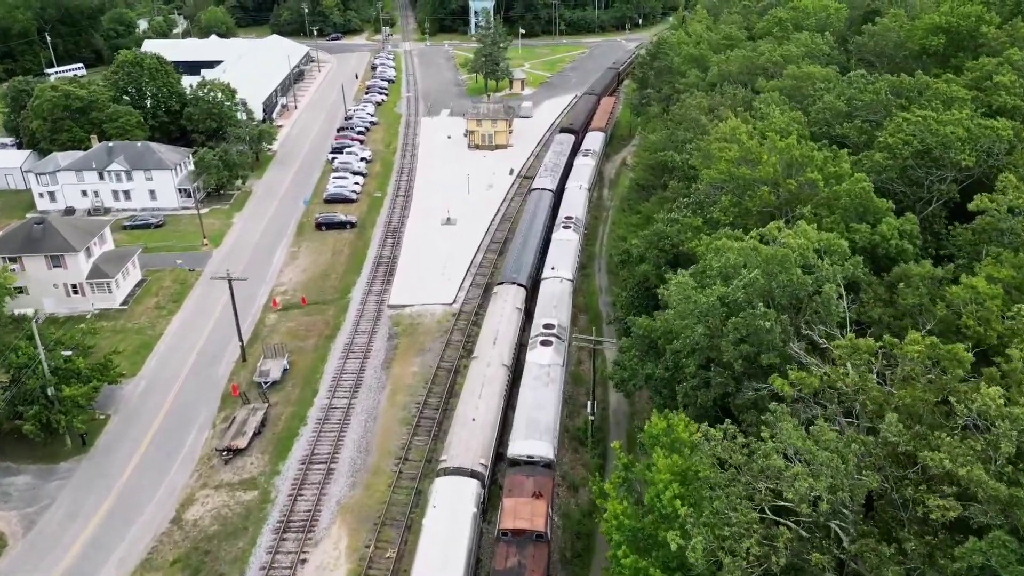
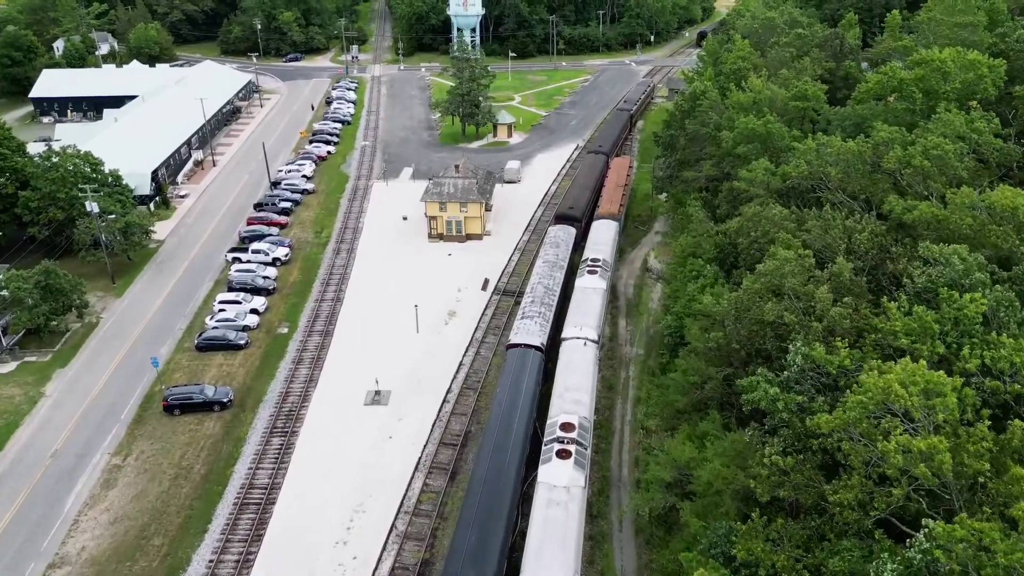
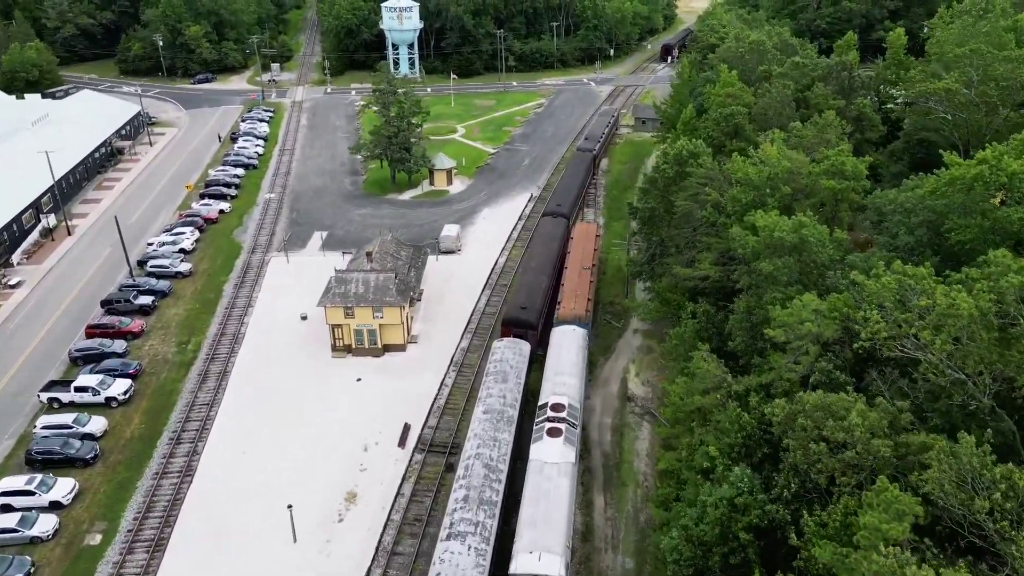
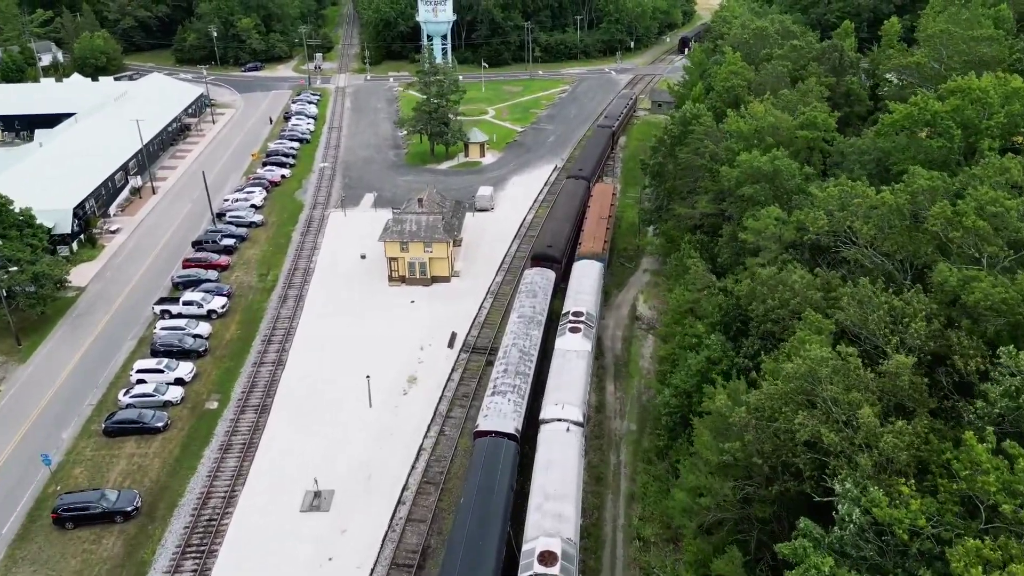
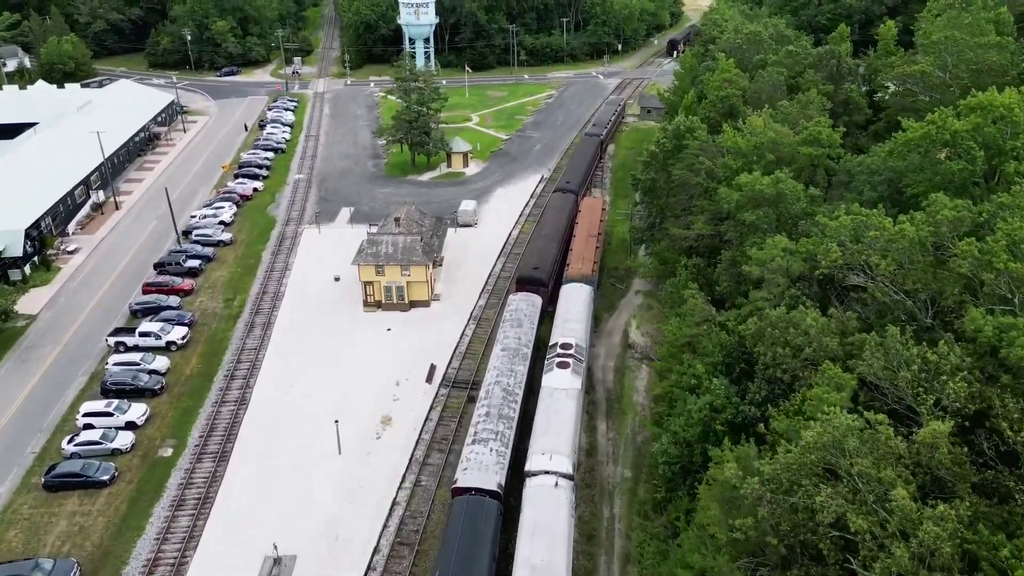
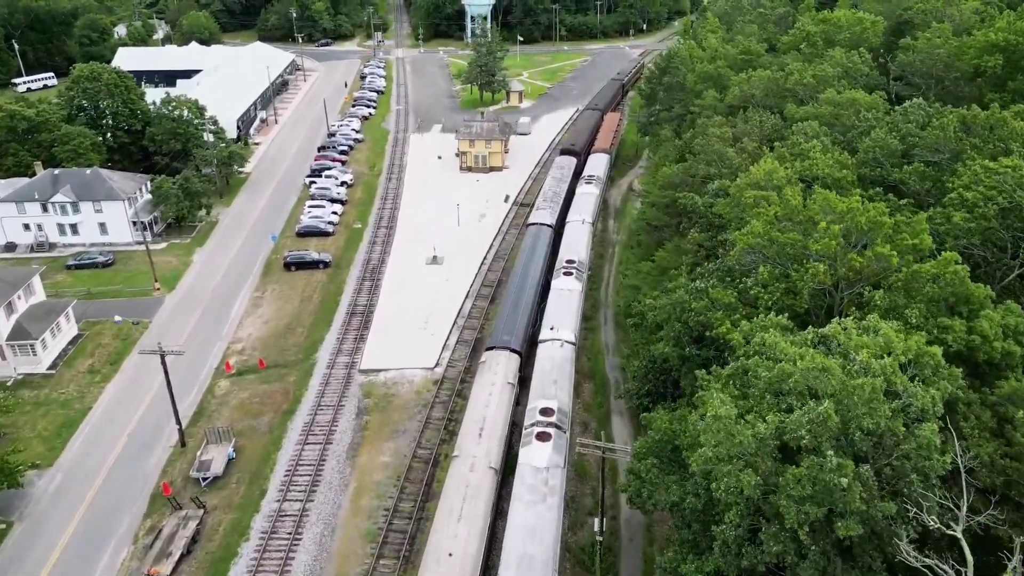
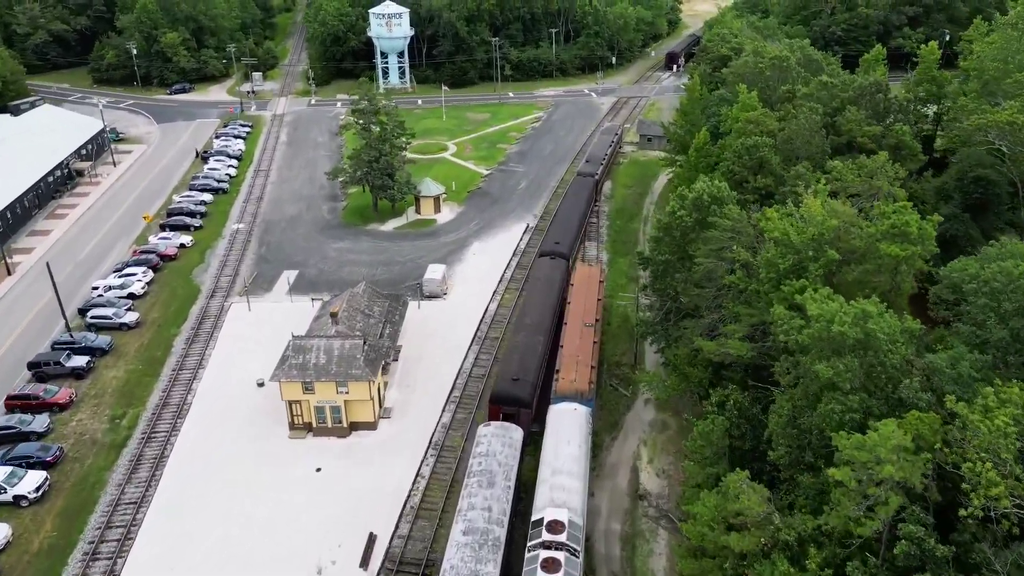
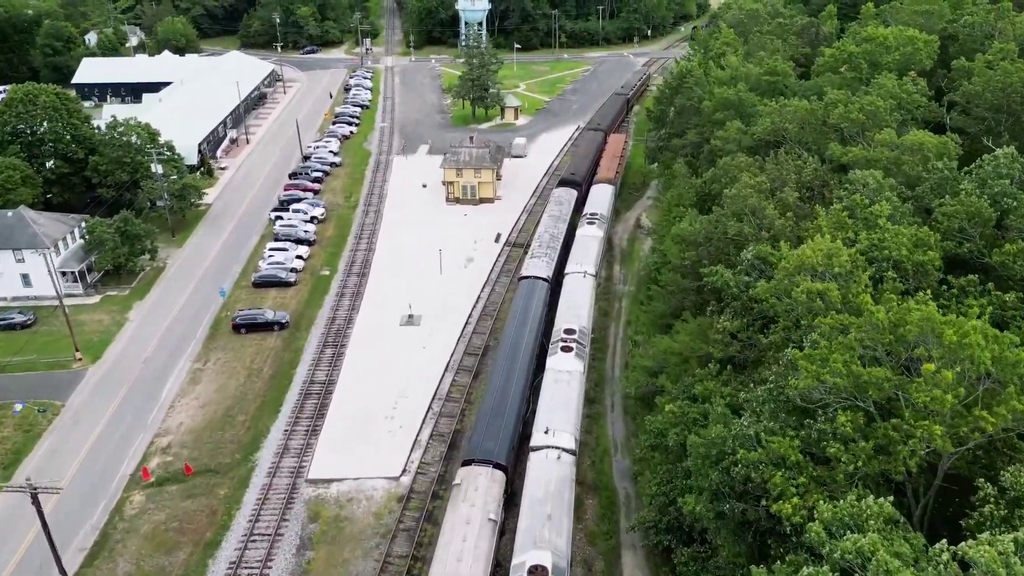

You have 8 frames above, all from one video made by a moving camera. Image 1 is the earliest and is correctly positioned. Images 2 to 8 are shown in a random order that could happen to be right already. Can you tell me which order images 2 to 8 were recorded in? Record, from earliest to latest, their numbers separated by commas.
6, 8, 2, 4, 5, 3, 7
